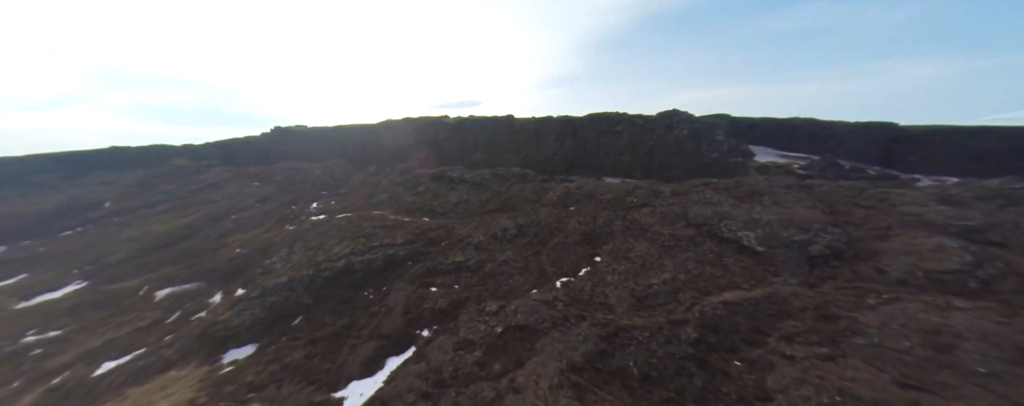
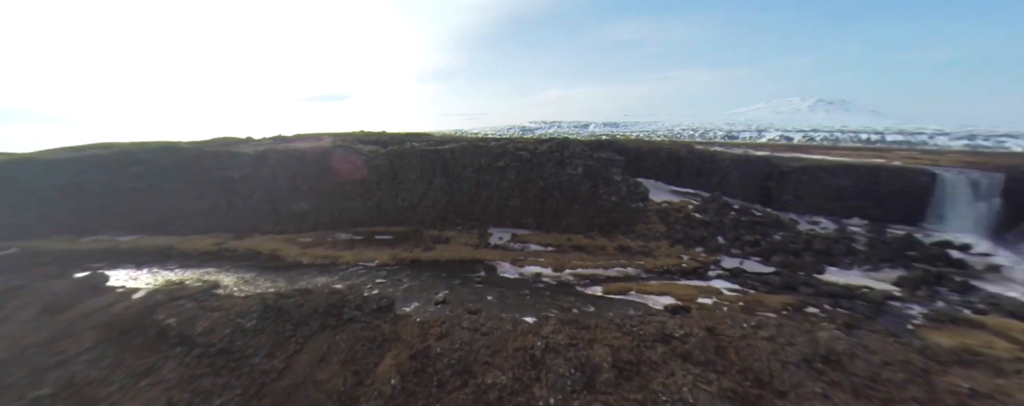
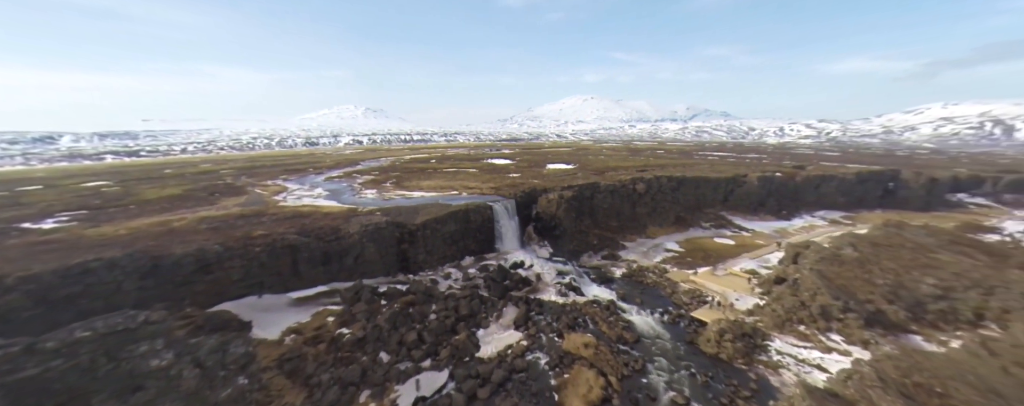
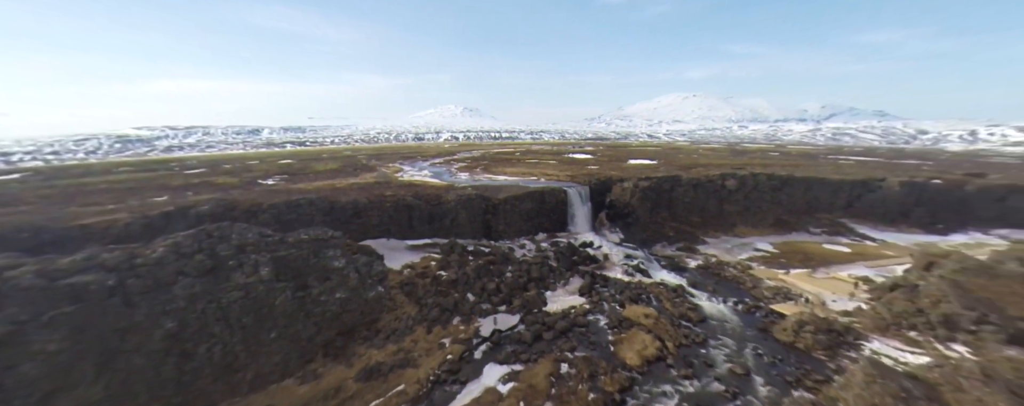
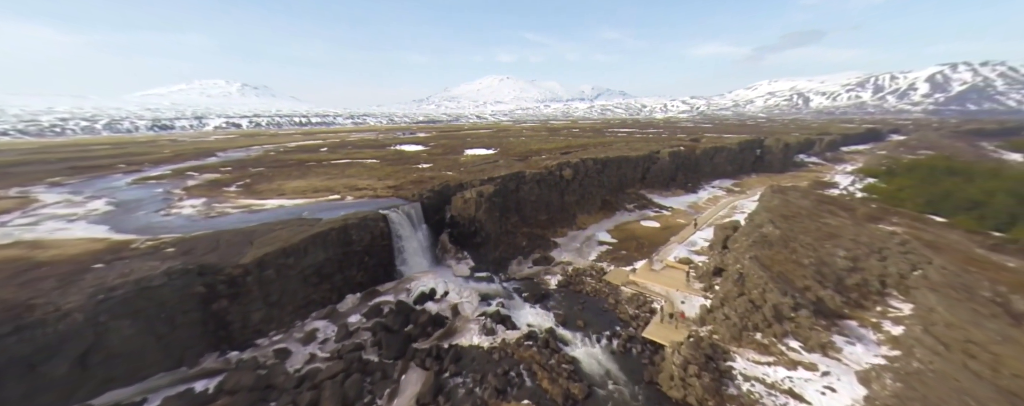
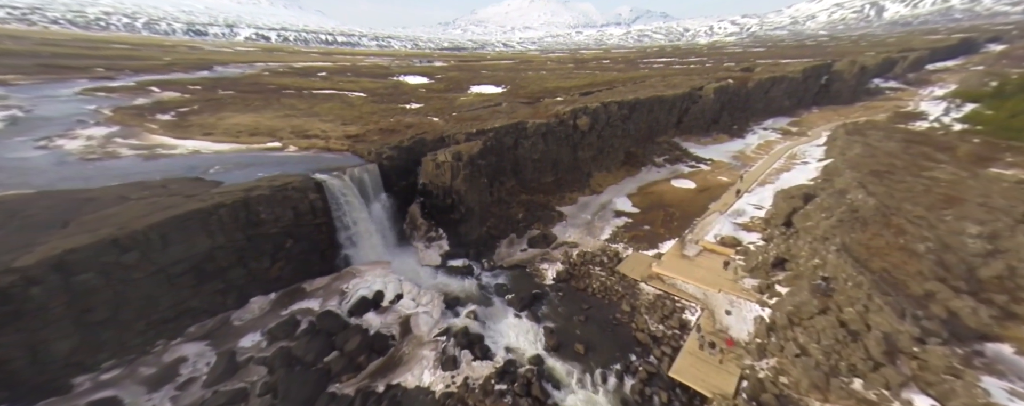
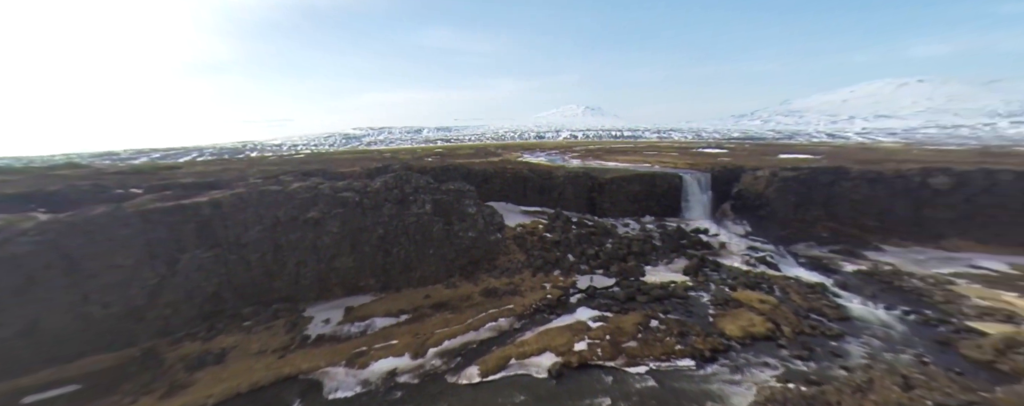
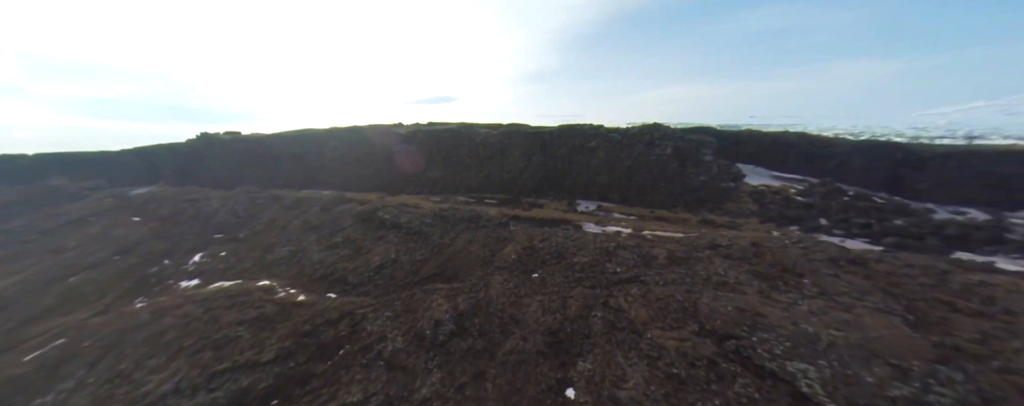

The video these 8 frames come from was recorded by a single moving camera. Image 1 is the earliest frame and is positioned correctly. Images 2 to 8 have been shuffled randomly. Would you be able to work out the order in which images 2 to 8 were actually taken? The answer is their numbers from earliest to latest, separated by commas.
8, 2, 7, 4, 3, 5, 6
